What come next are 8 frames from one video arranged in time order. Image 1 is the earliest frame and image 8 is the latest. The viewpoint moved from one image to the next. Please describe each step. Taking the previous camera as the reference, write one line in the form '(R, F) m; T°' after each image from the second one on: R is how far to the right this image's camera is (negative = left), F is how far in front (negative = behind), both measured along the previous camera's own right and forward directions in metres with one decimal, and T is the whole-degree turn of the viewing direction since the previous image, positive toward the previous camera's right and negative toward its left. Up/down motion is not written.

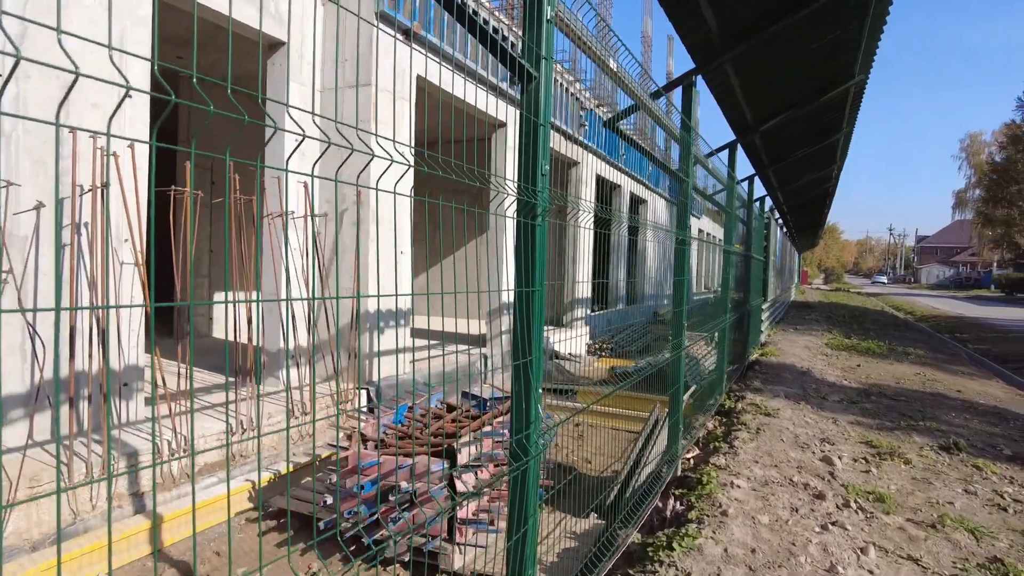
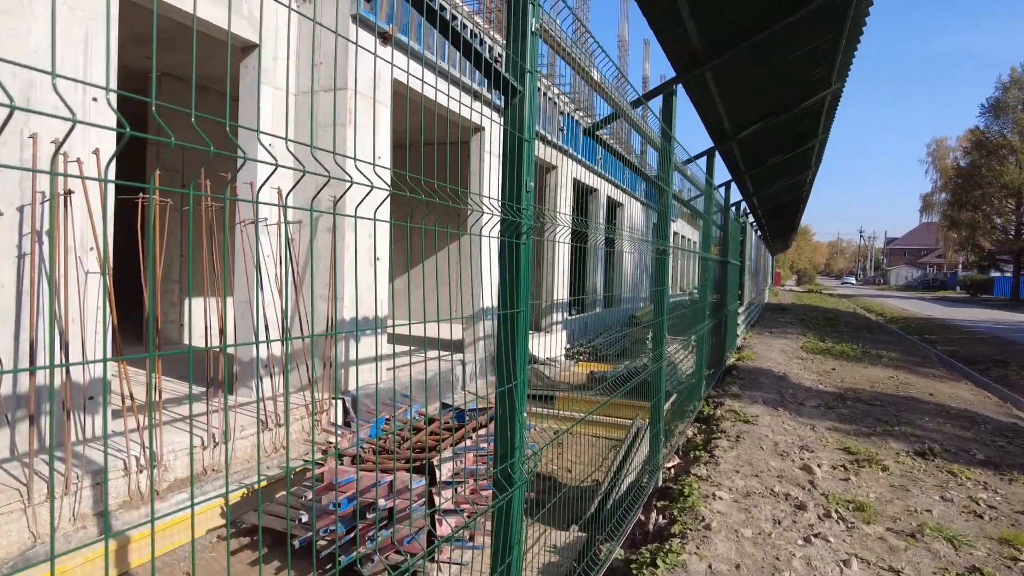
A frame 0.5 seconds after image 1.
(0.0, +0.1) m; +2°
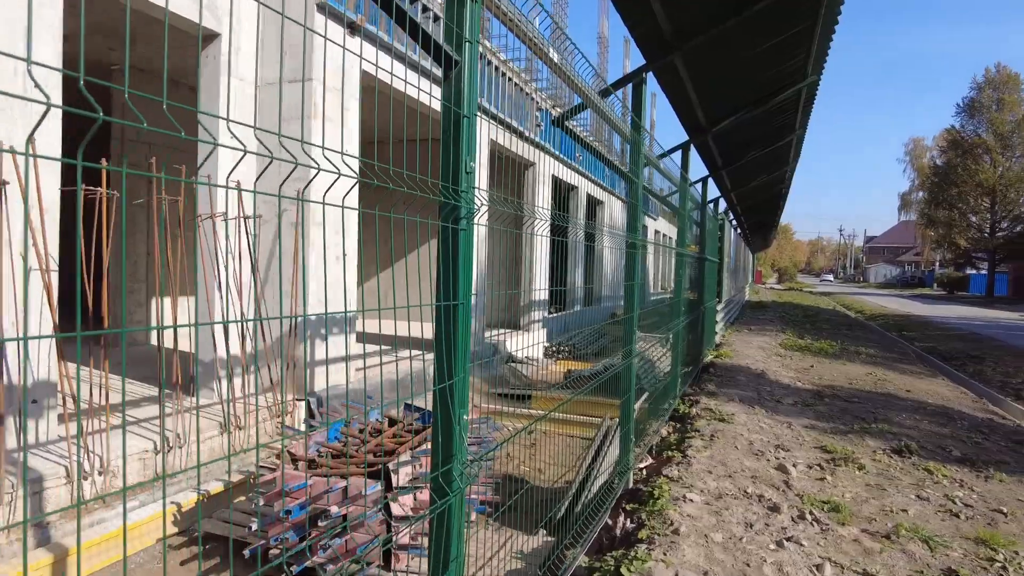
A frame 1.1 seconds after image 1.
(+0.1, +0.1) m; +1°
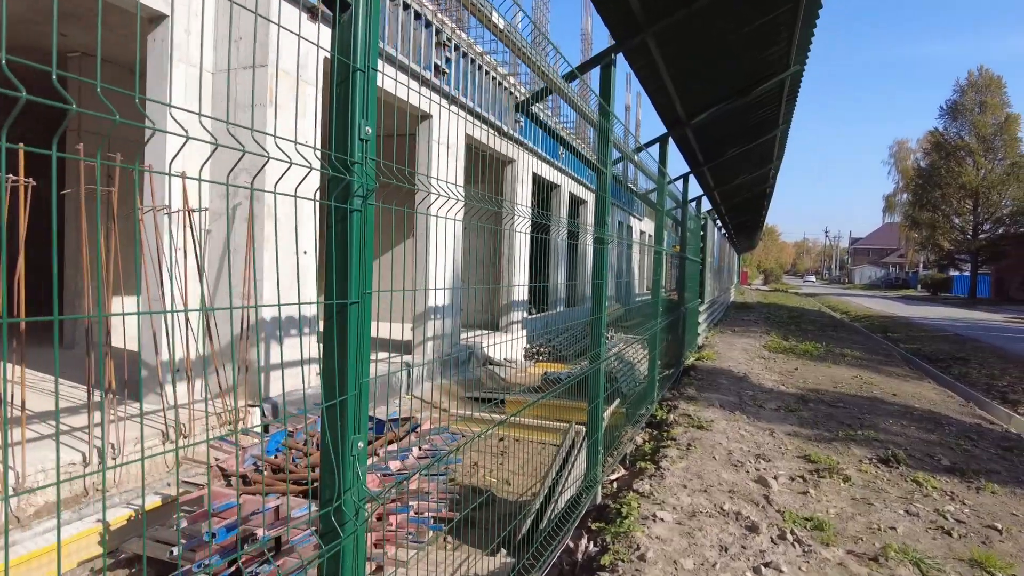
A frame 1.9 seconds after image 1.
(+0.1, +0.3) m; +1°
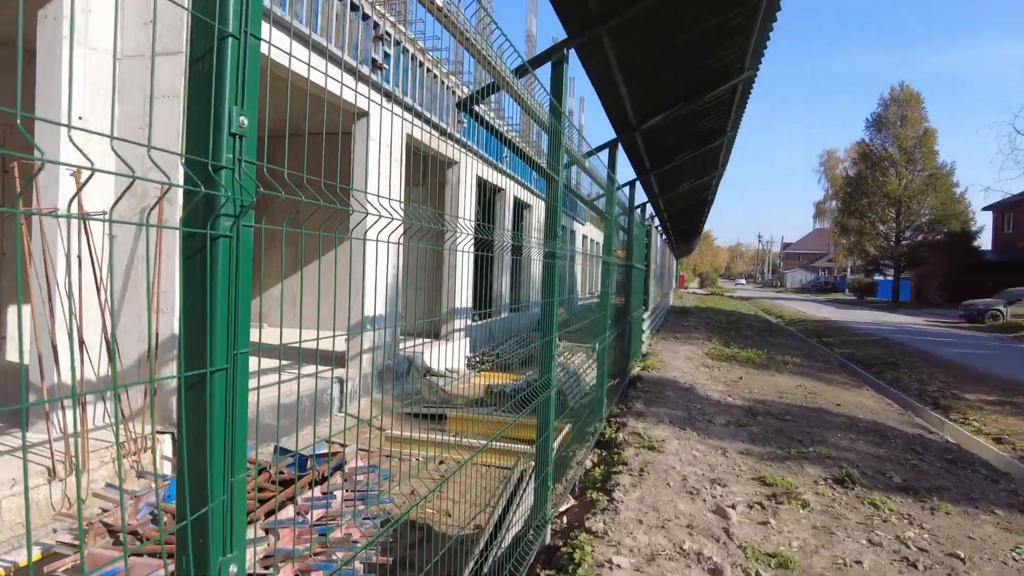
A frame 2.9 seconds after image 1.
(0.0, +0.3) m; +5°
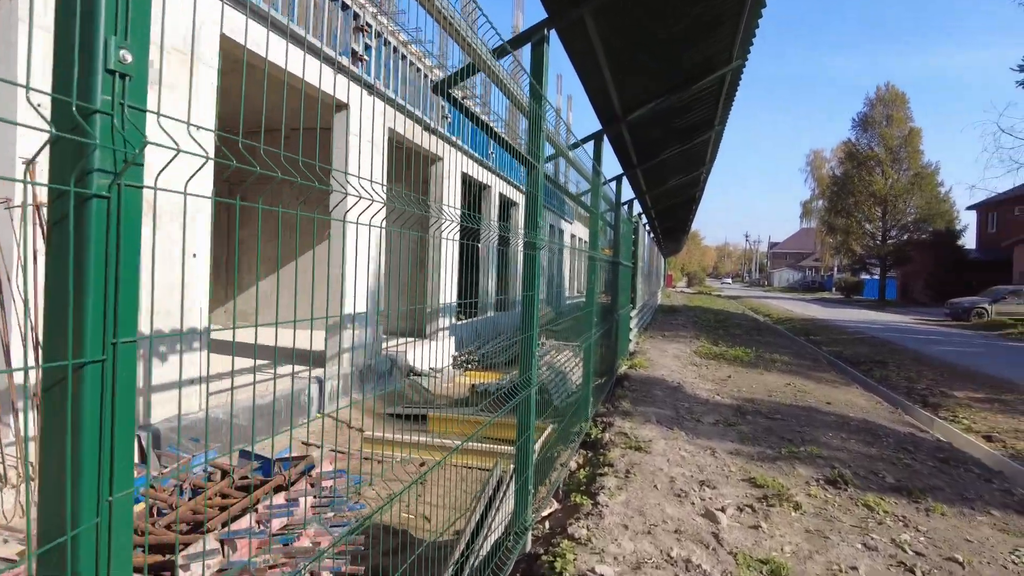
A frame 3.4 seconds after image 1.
(0.0, +0.2) m; +1°
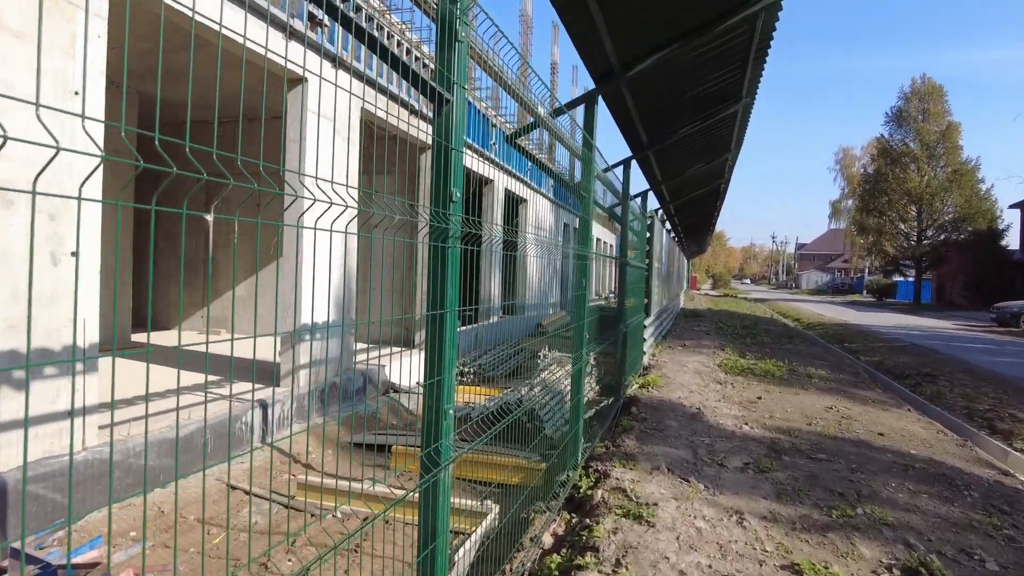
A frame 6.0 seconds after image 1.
(+0.3, +1.1) m; -2°
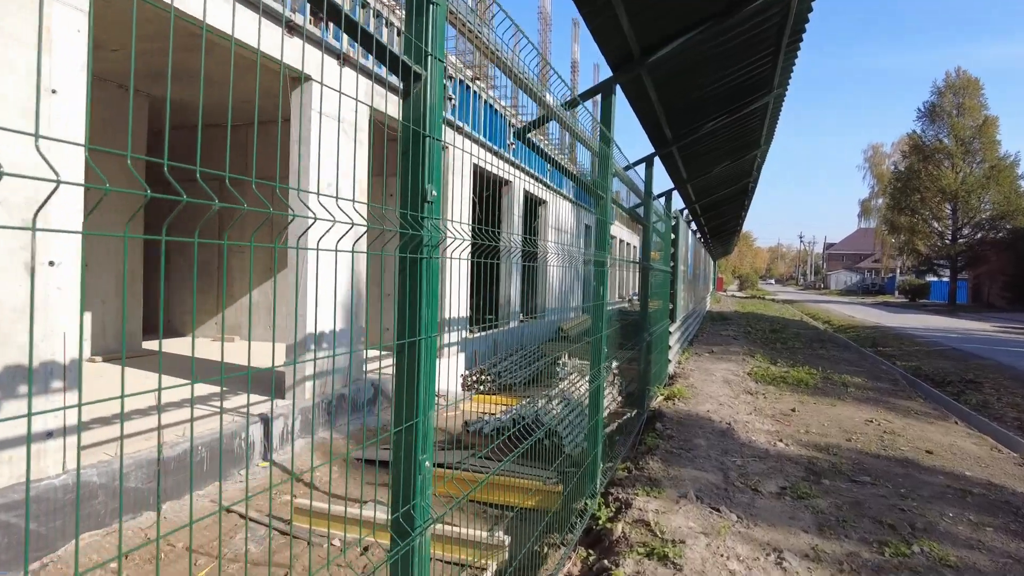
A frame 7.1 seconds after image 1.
(+0.1, +0.3) m; -2°
